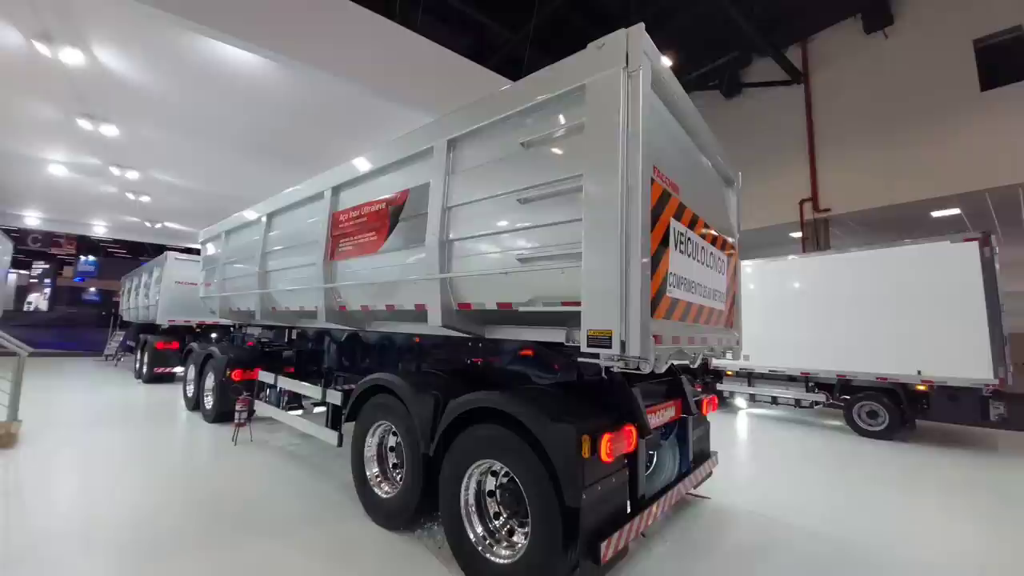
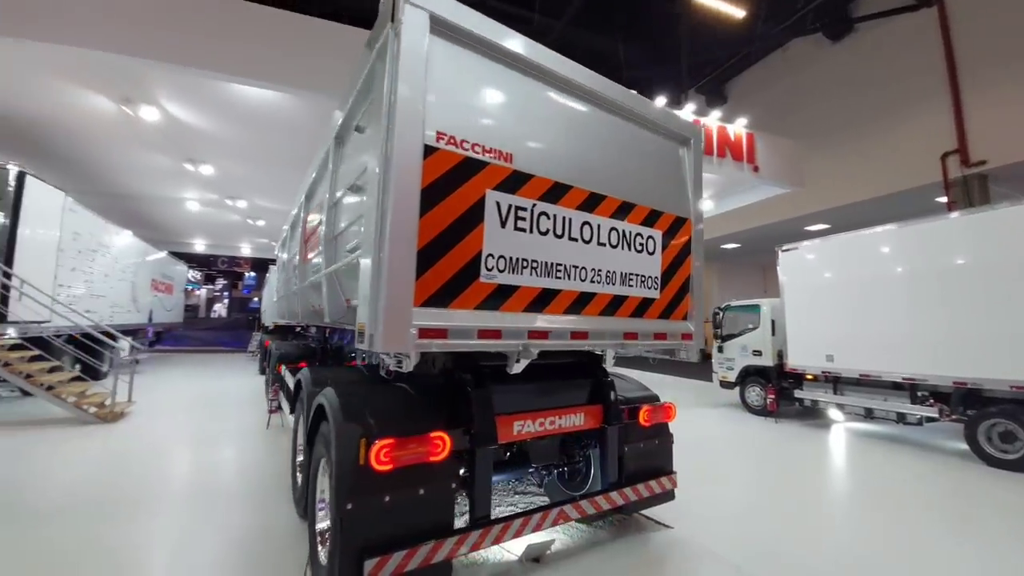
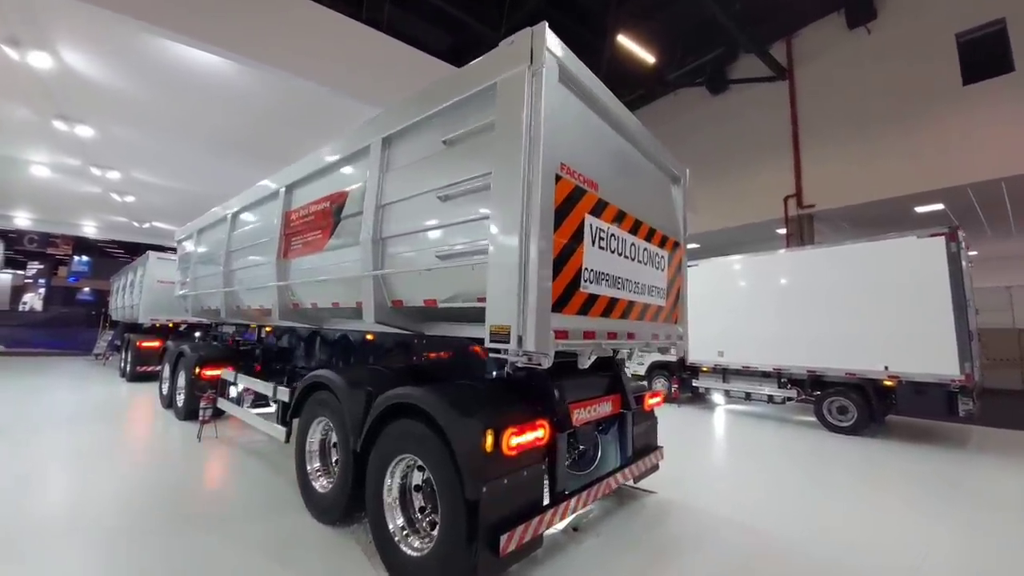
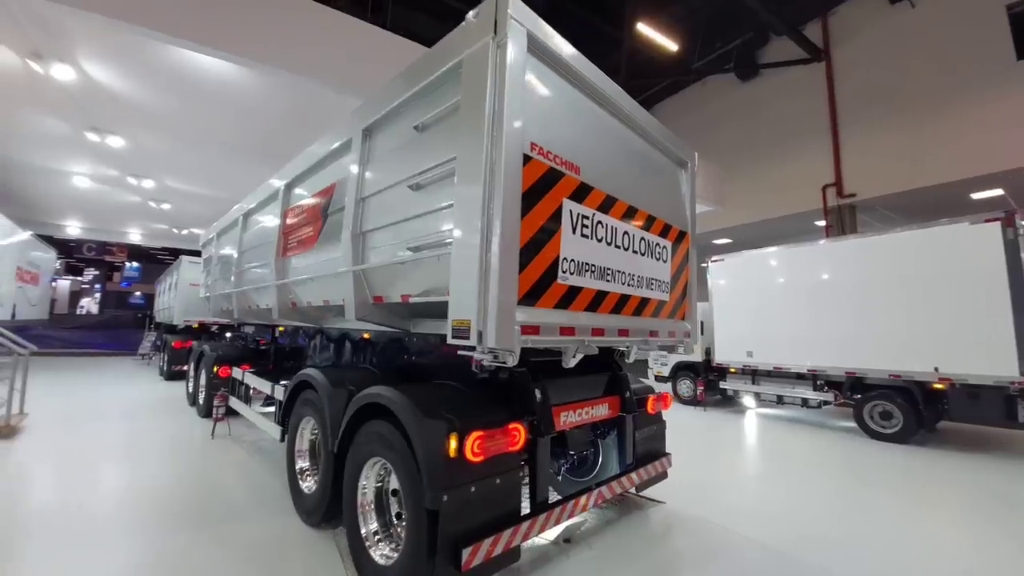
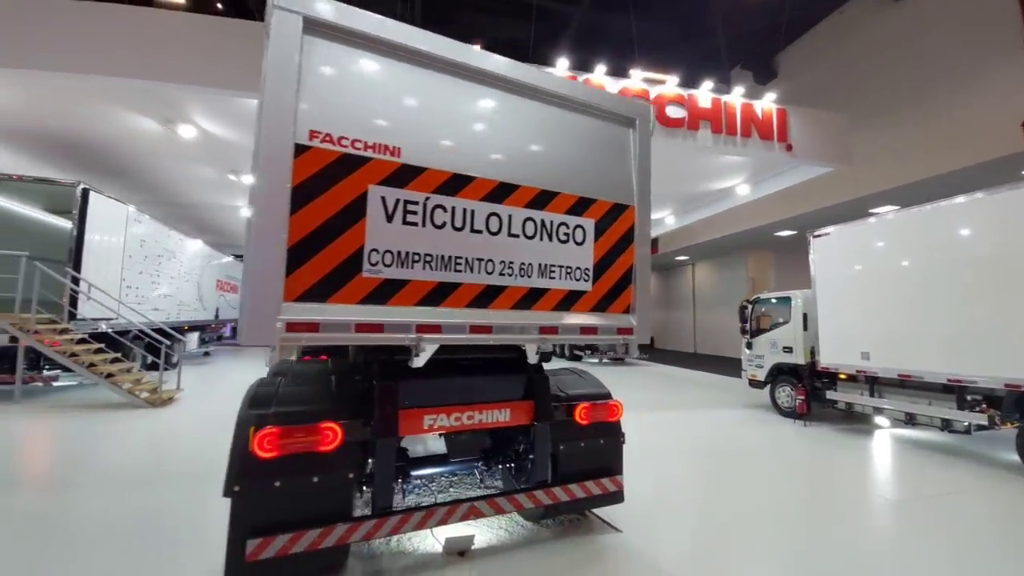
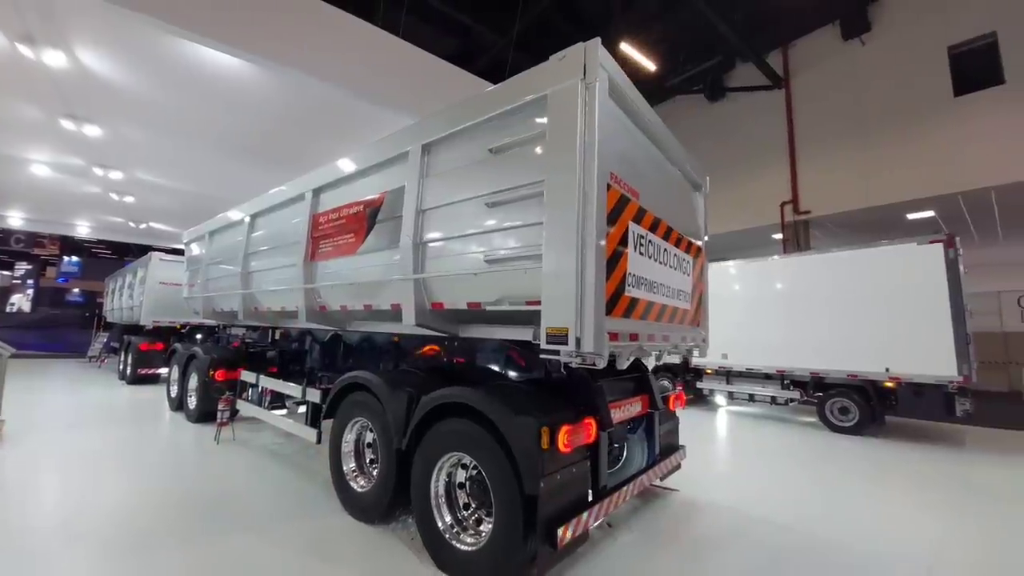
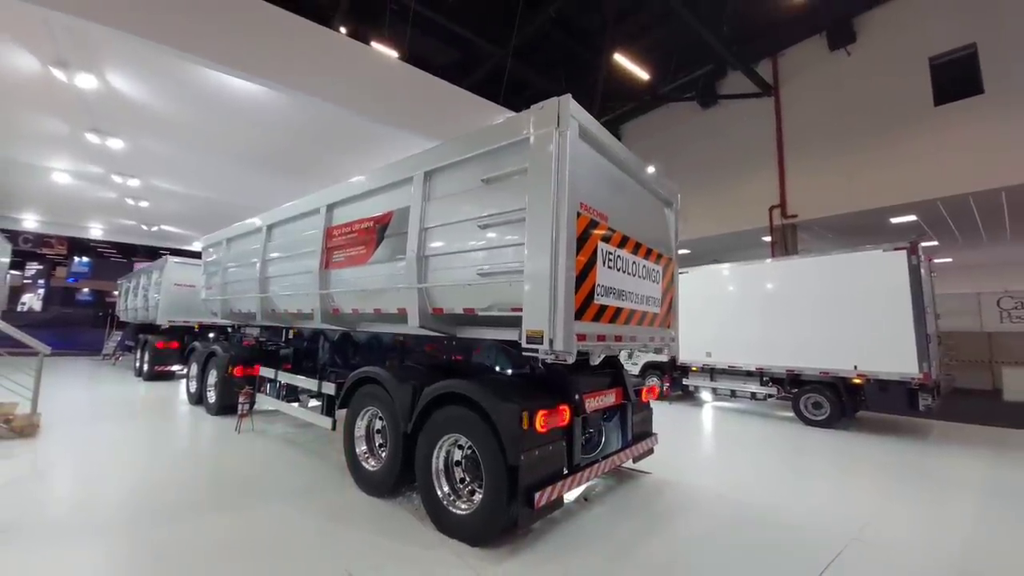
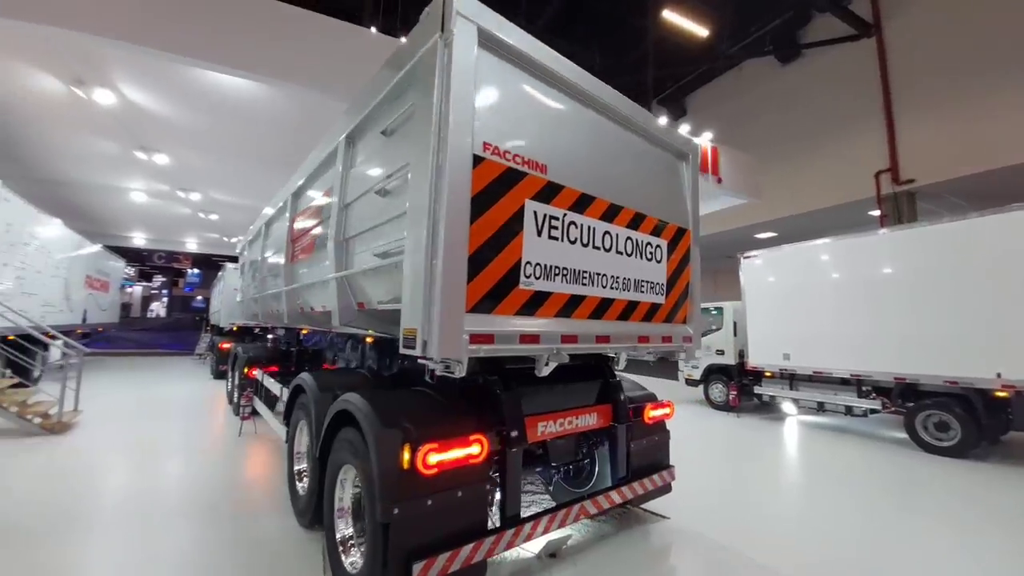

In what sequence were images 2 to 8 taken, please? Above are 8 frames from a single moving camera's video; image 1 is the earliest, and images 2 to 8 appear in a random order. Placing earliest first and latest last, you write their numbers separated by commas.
6, 7, 3, 4, 8, 2, 5
